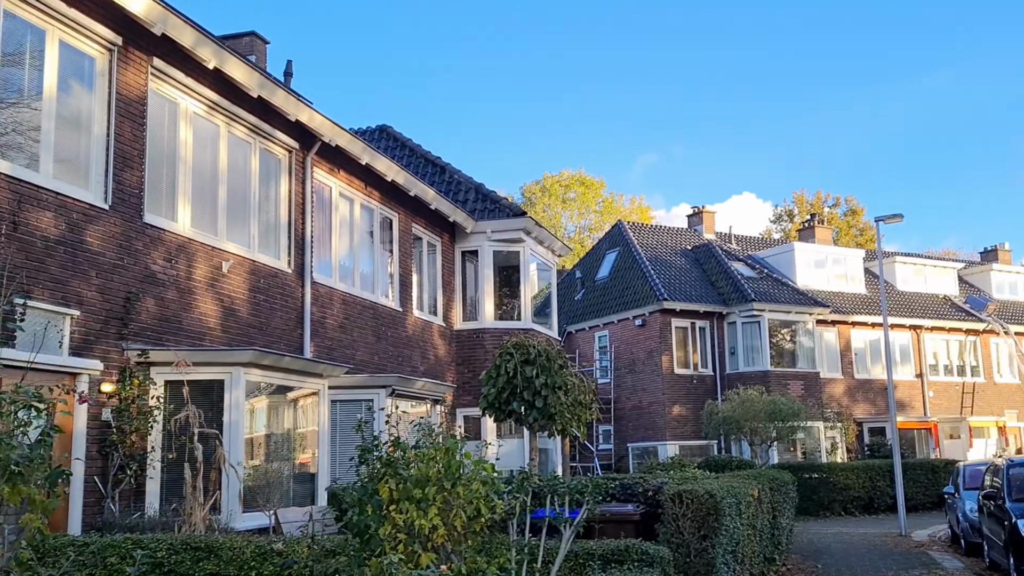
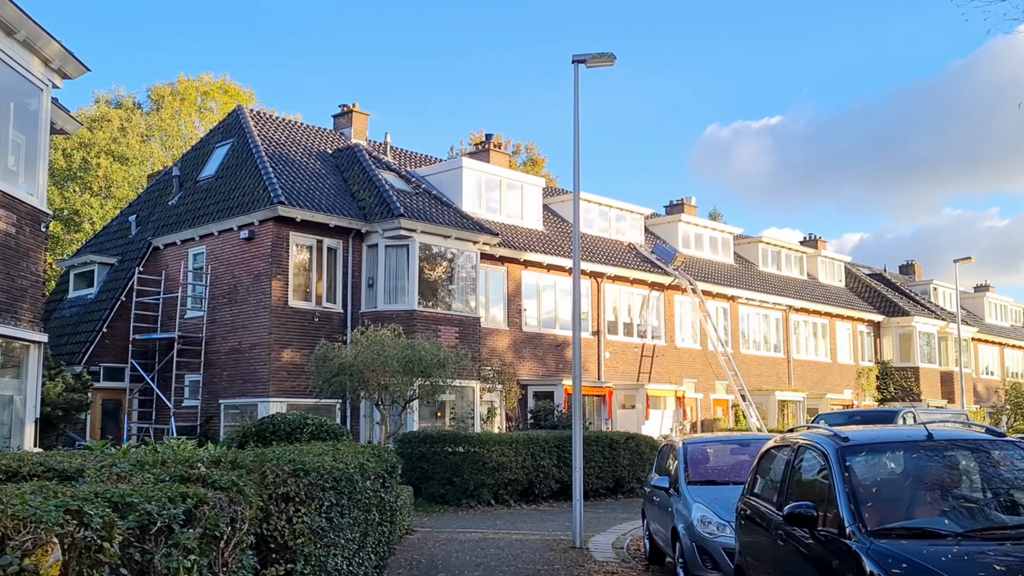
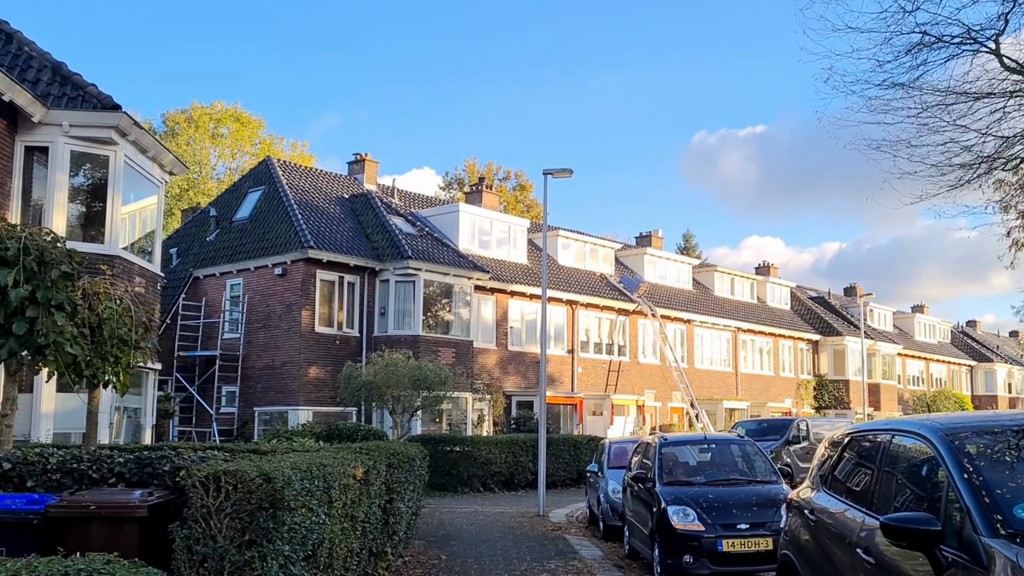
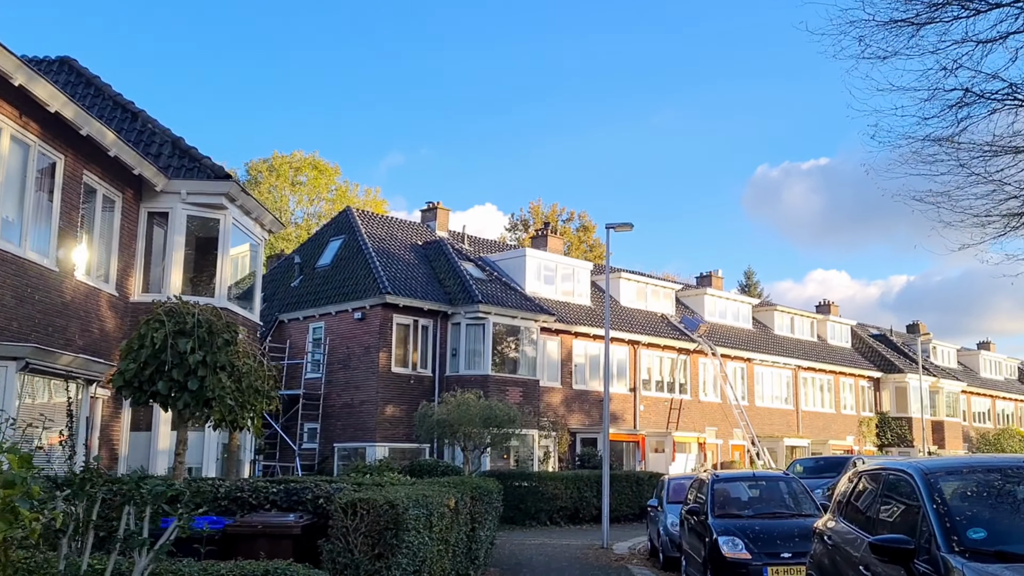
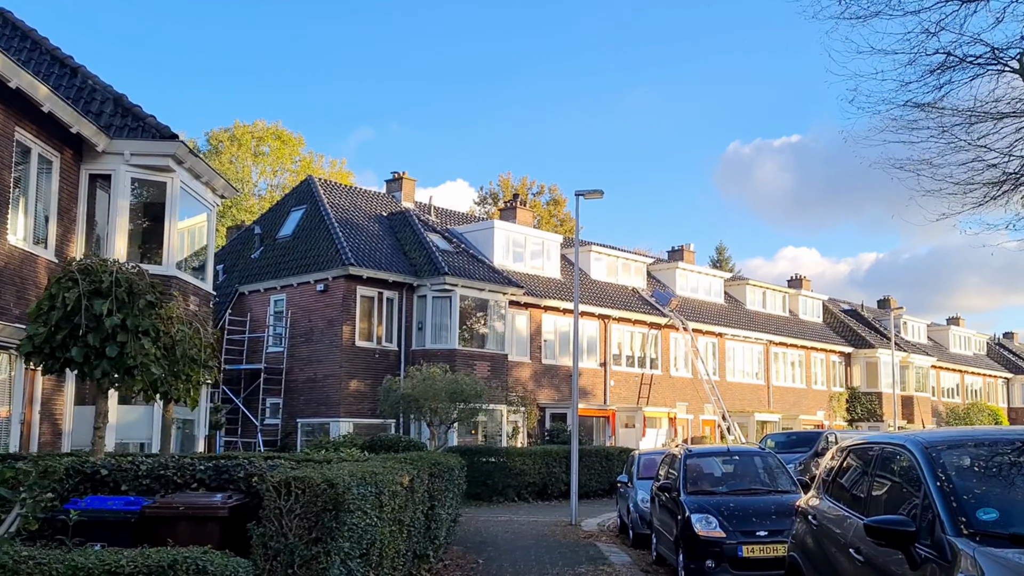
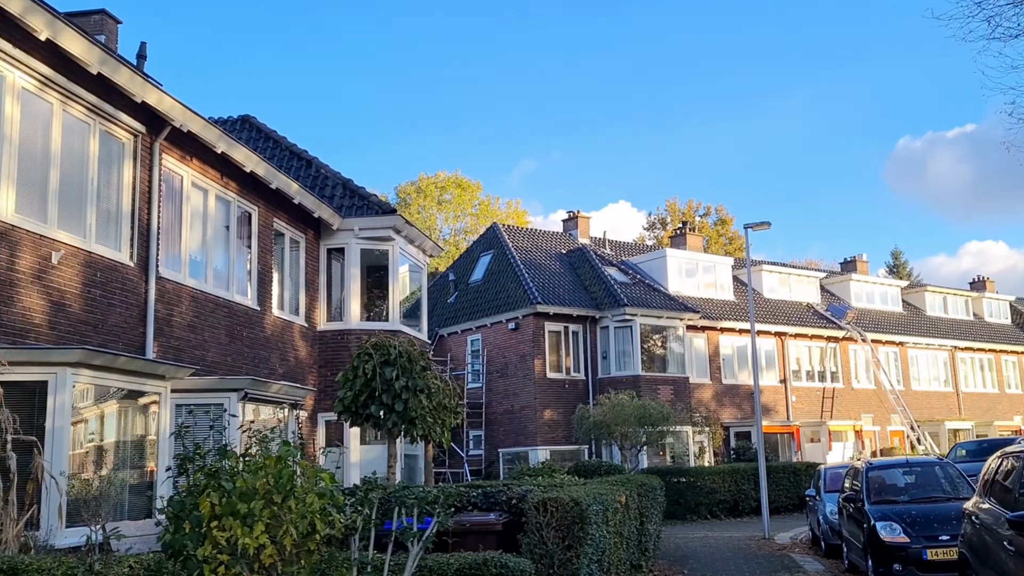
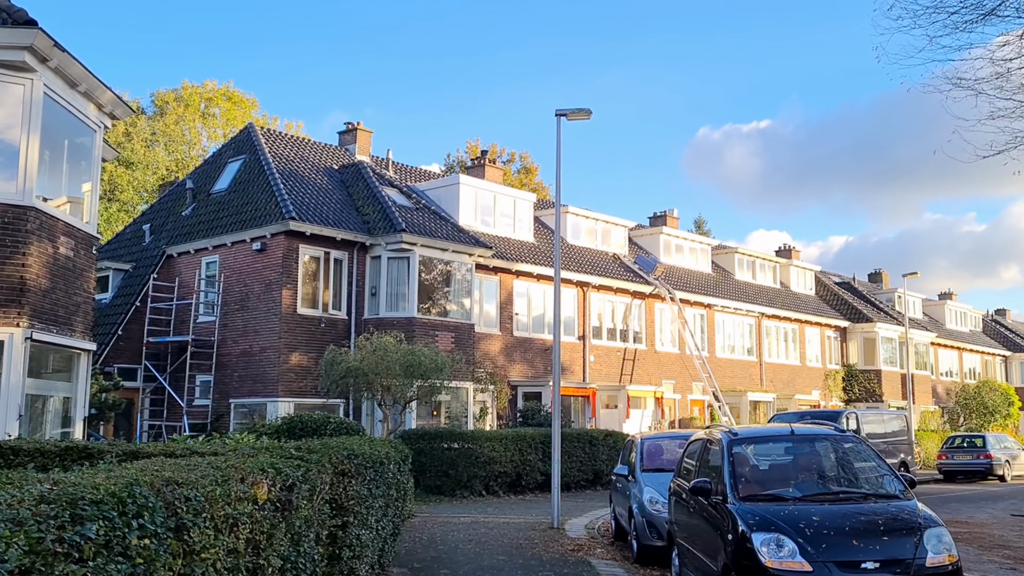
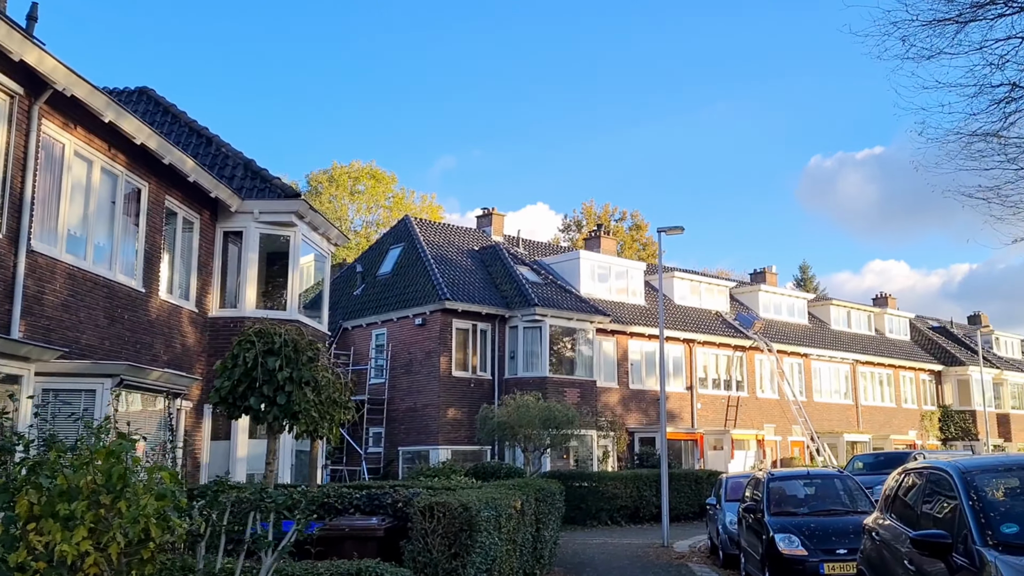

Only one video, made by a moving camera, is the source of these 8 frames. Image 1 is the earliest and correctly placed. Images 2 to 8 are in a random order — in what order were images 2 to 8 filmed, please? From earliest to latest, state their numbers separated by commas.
6, 8, 4, 5, 3, 7, 2
